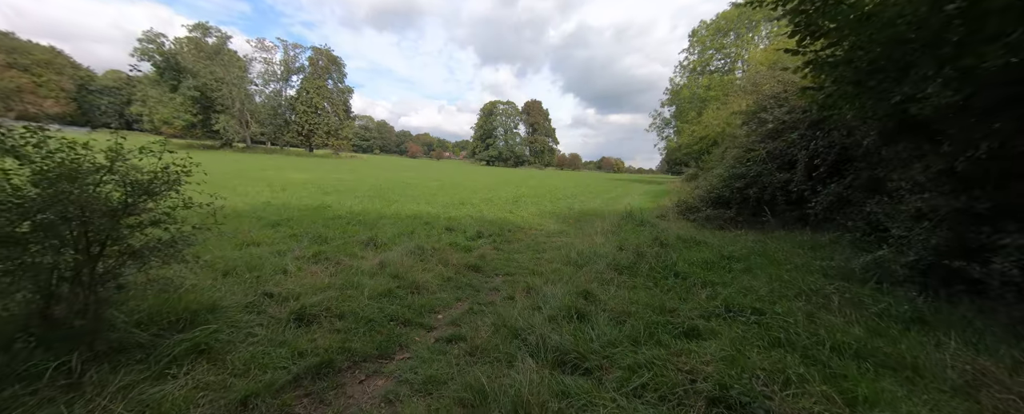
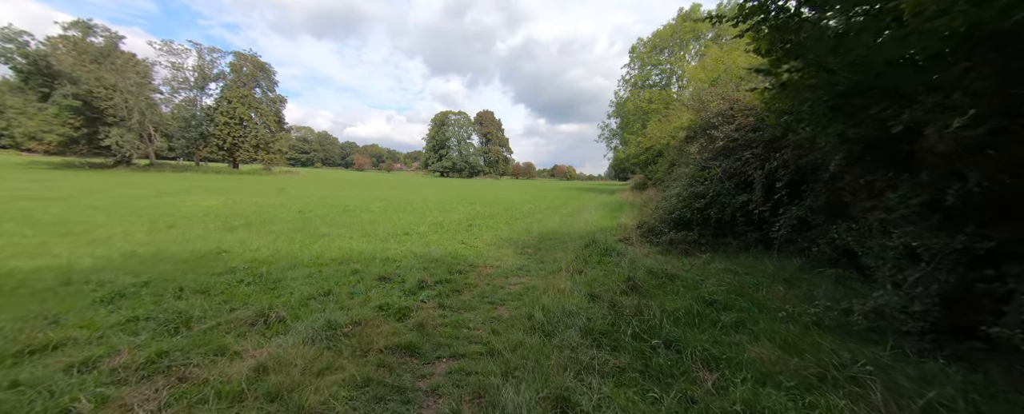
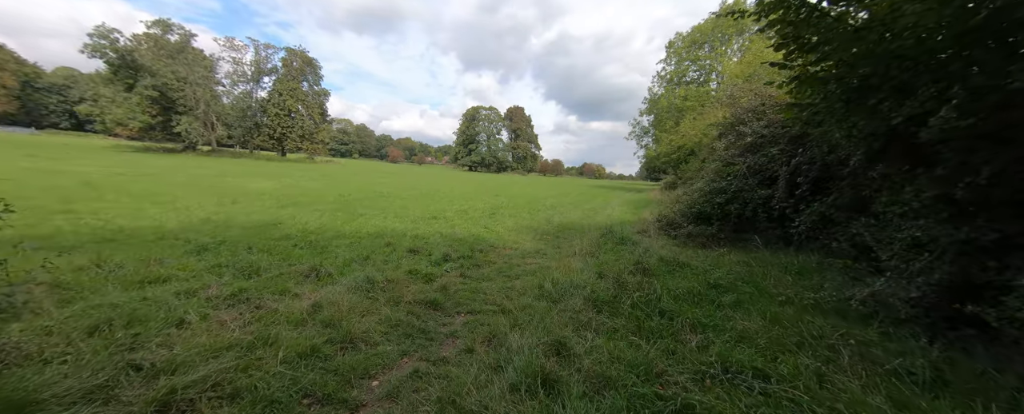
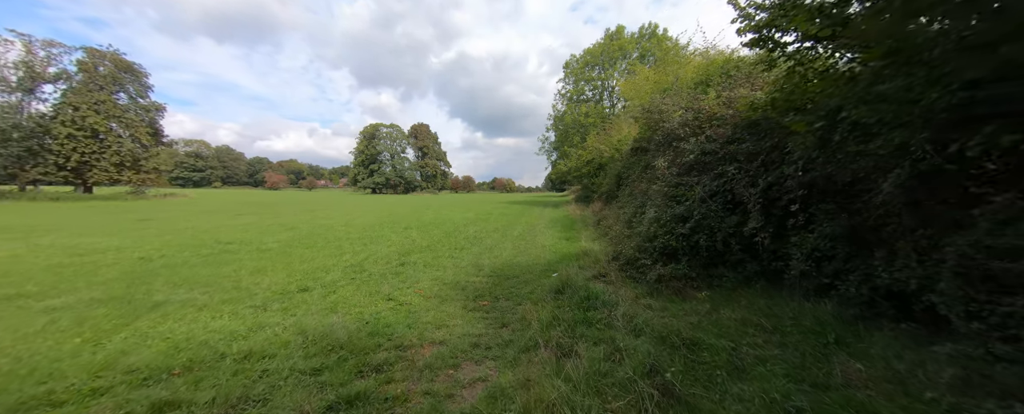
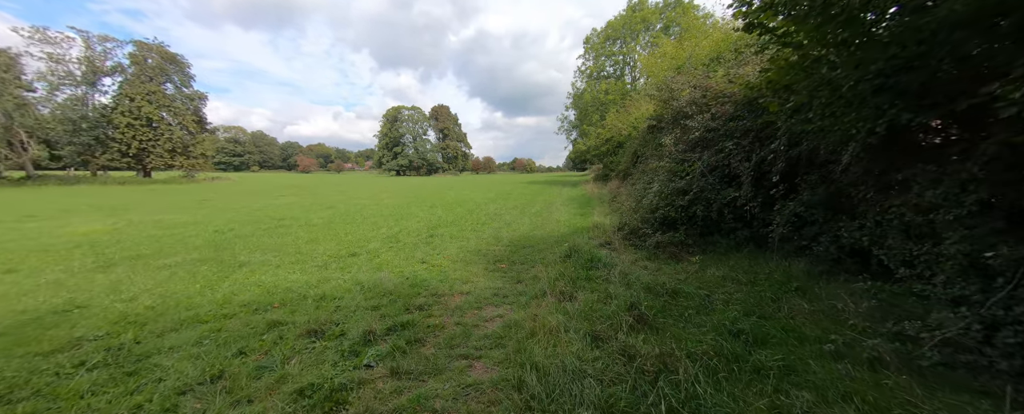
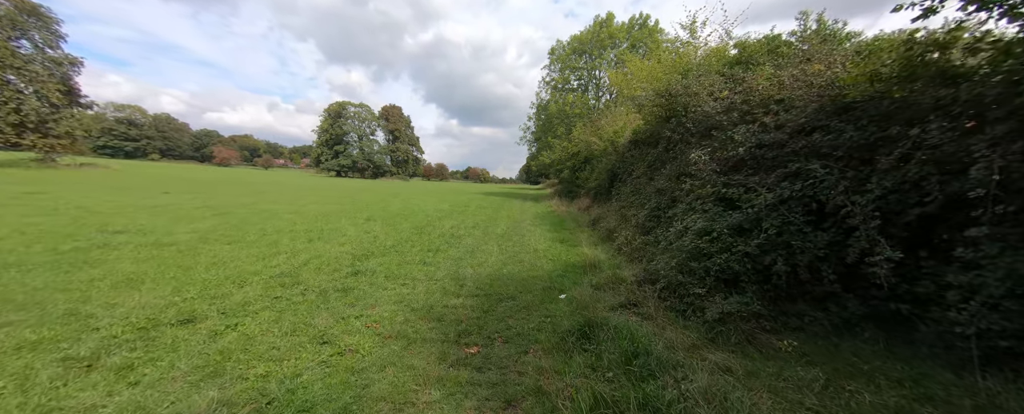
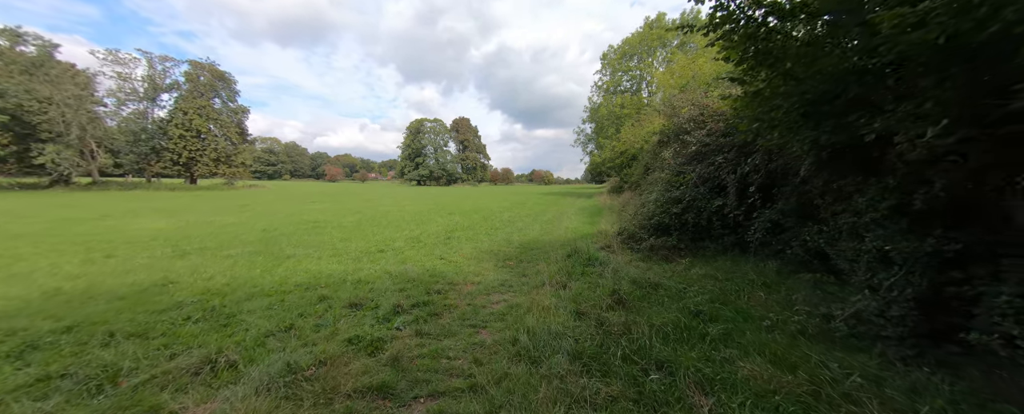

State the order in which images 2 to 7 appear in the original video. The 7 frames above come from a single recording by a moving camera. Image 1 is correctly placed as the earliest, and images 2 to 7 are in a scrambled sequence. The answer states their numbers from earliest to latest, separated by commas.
3, 2, 7, 5, 4, 6
